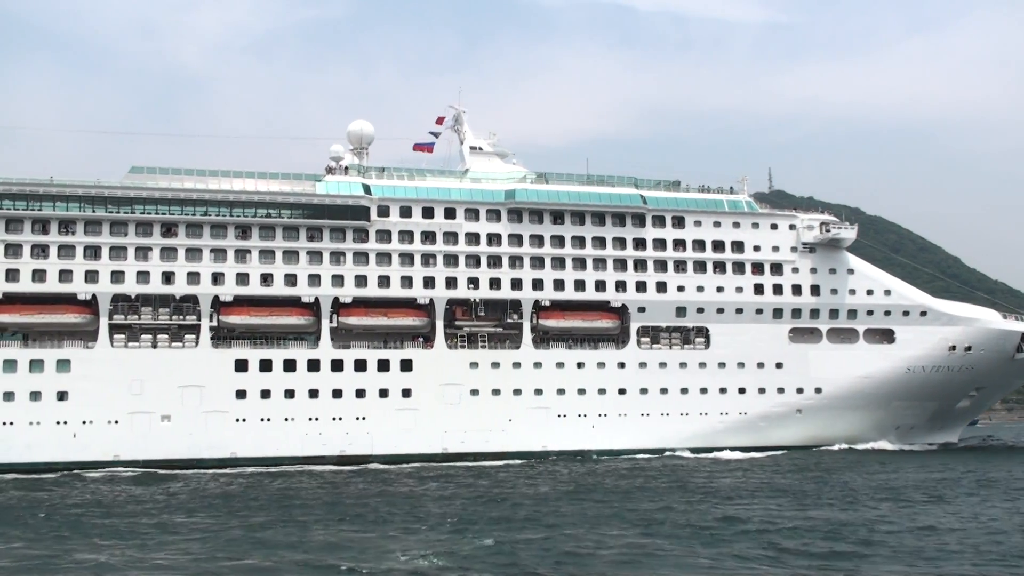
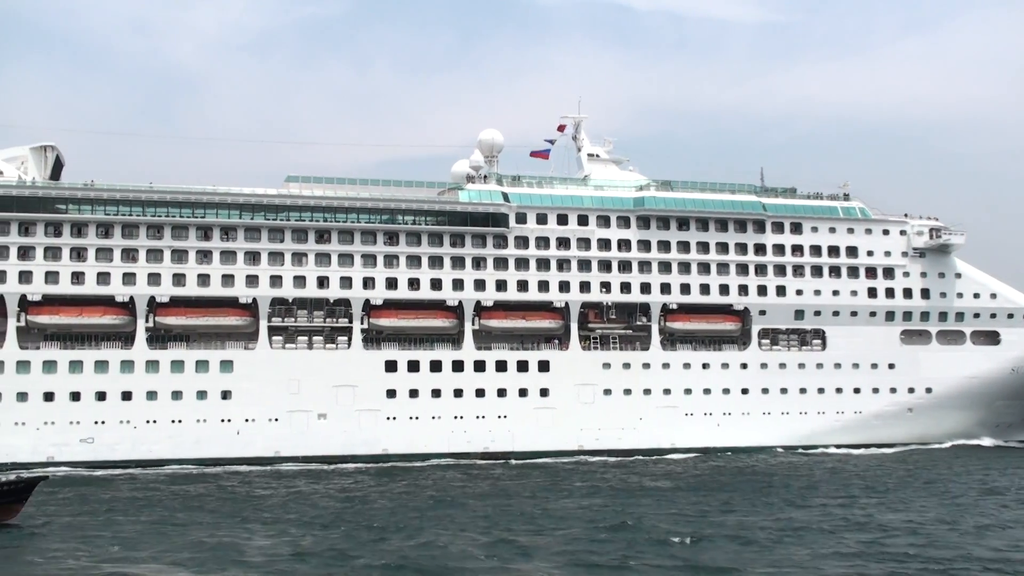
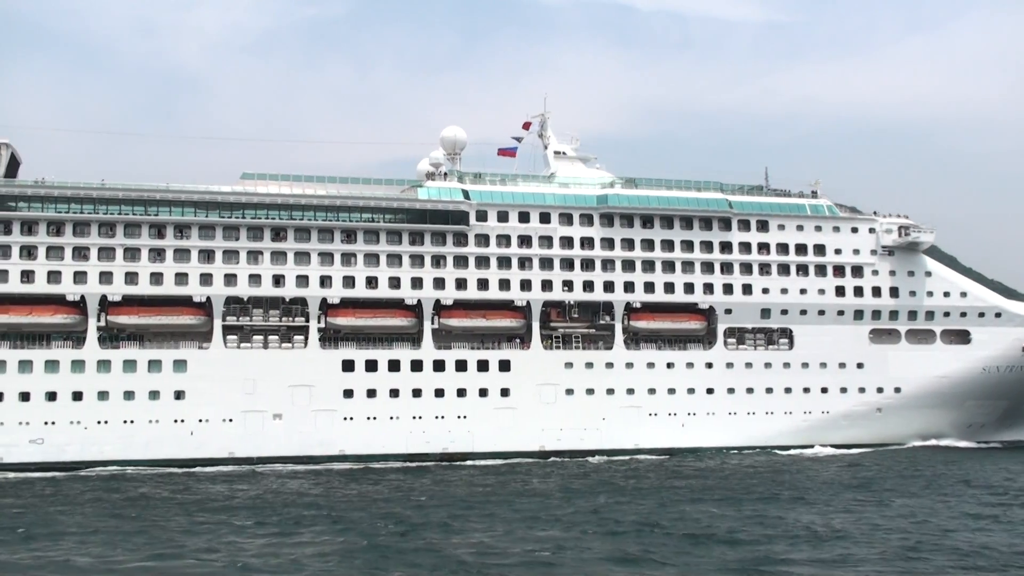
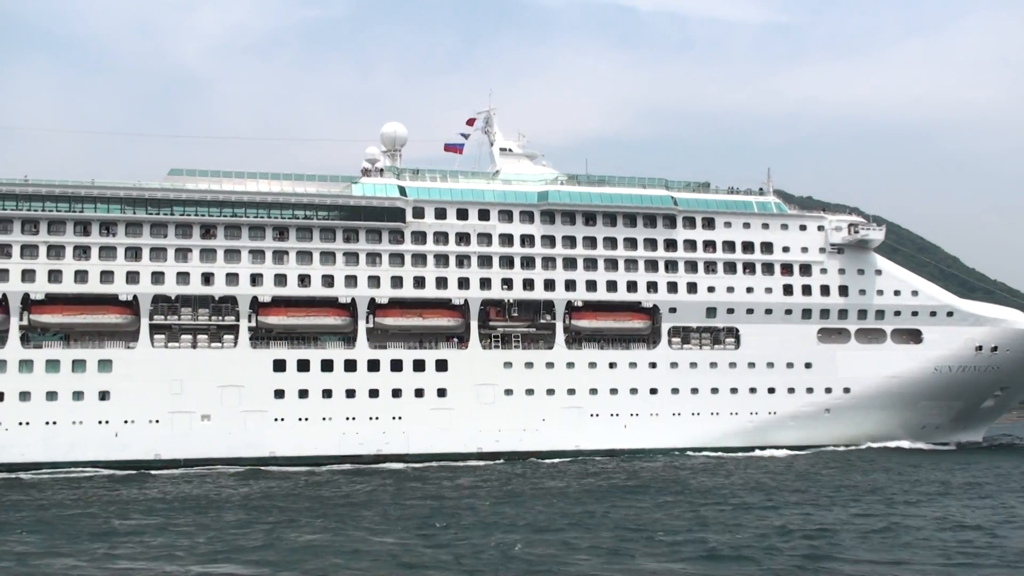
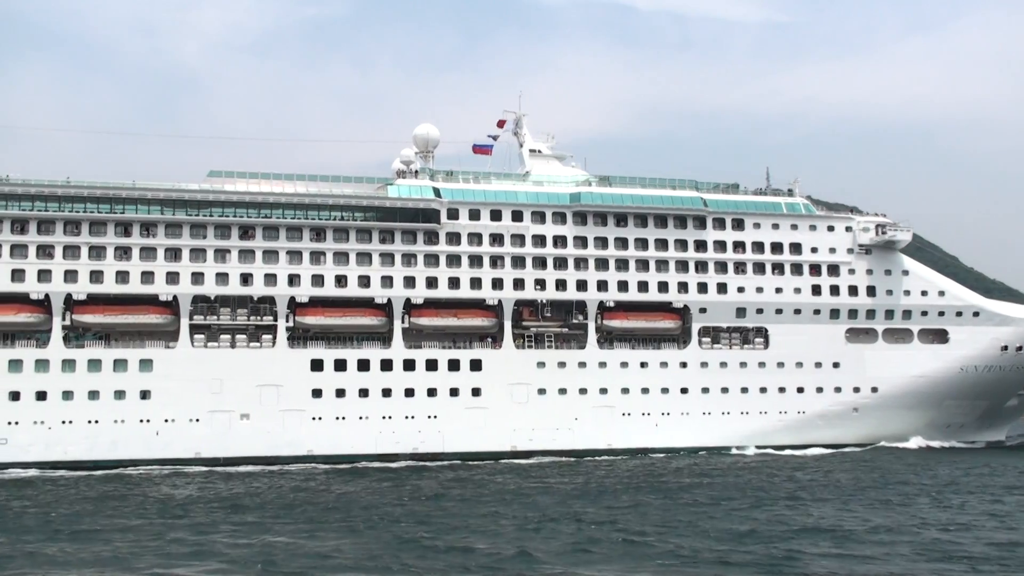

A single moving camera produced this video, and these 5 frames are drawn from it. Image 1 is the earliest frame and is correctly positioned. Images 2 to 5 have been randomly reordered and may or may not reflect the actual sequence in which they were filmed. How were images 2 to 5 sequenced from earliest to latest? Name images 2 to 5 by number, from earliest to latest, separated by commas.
4, 5, 3, 2
